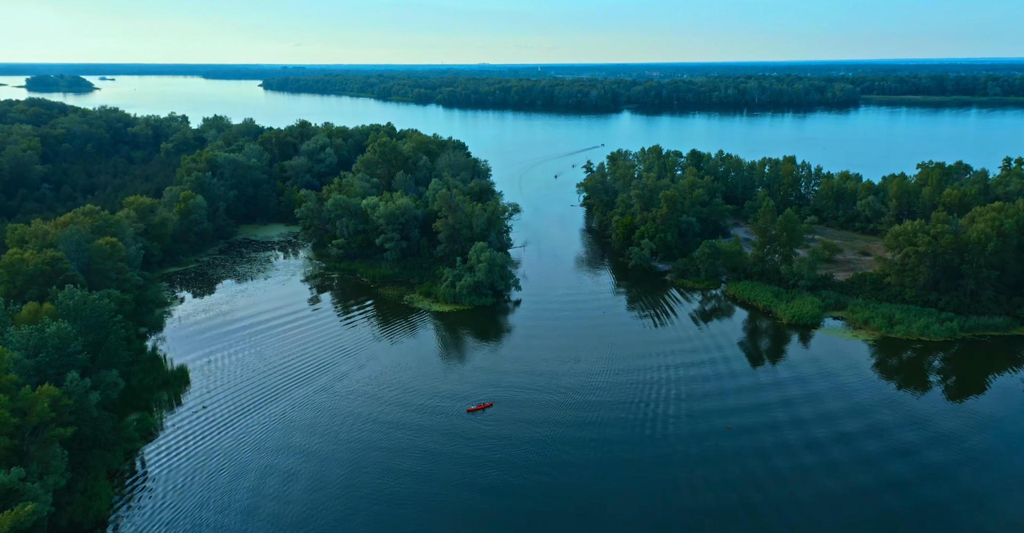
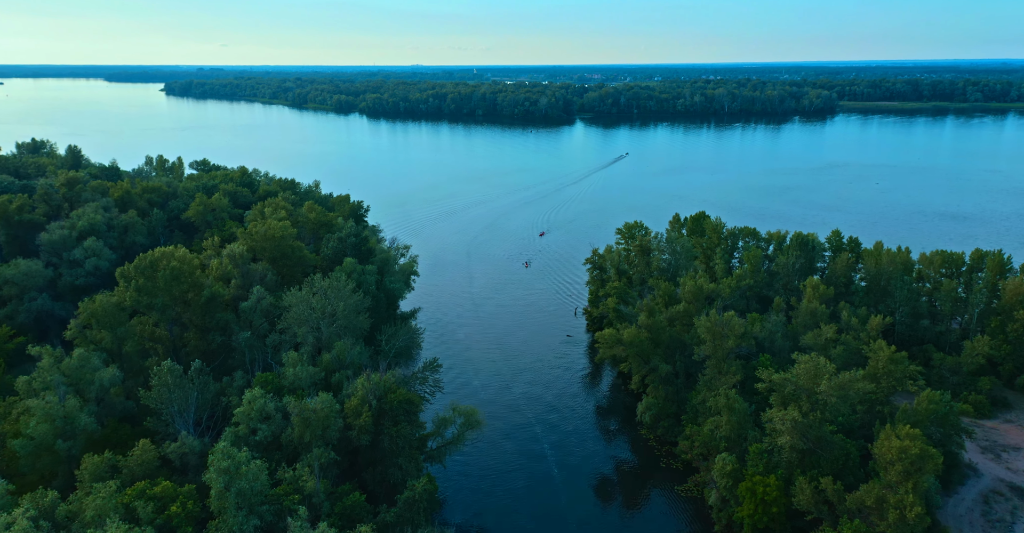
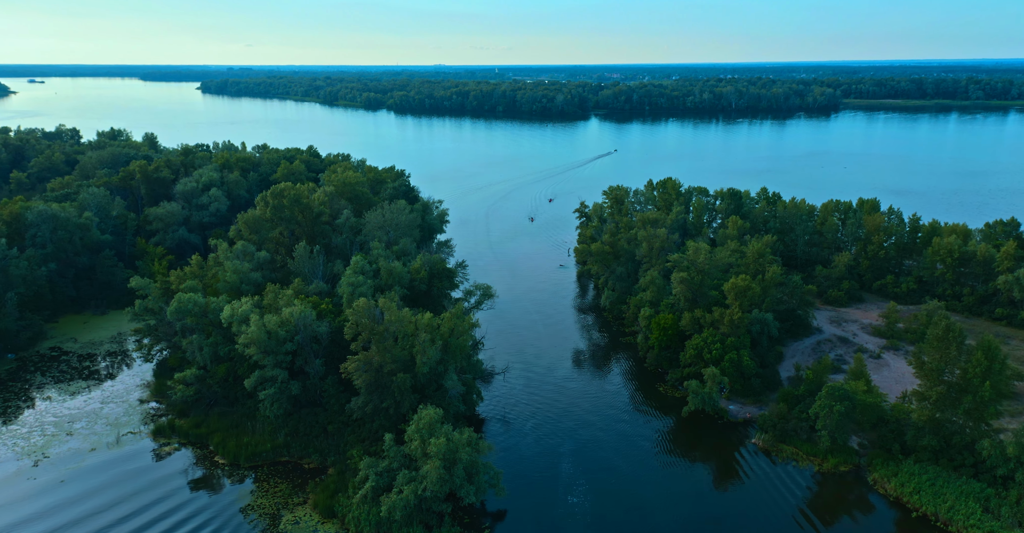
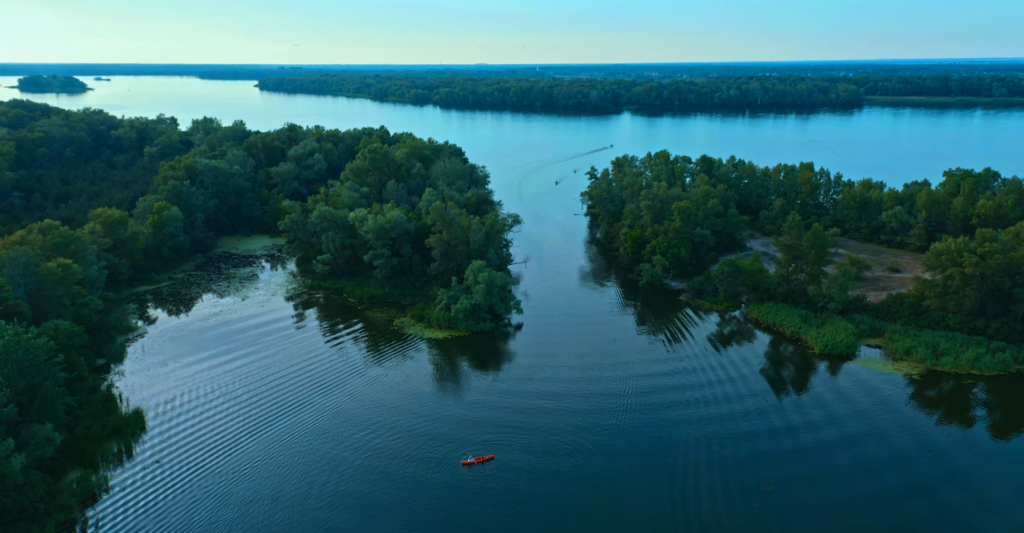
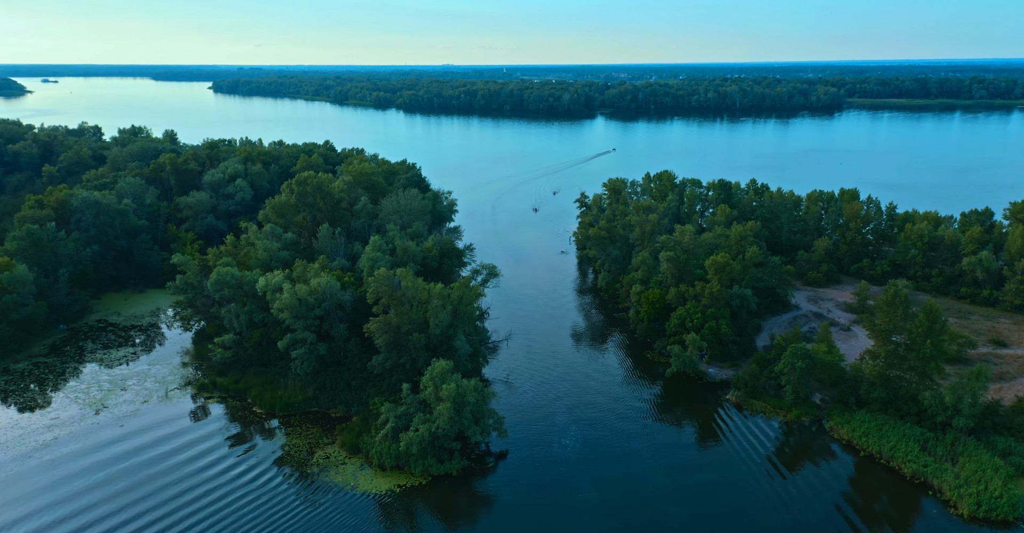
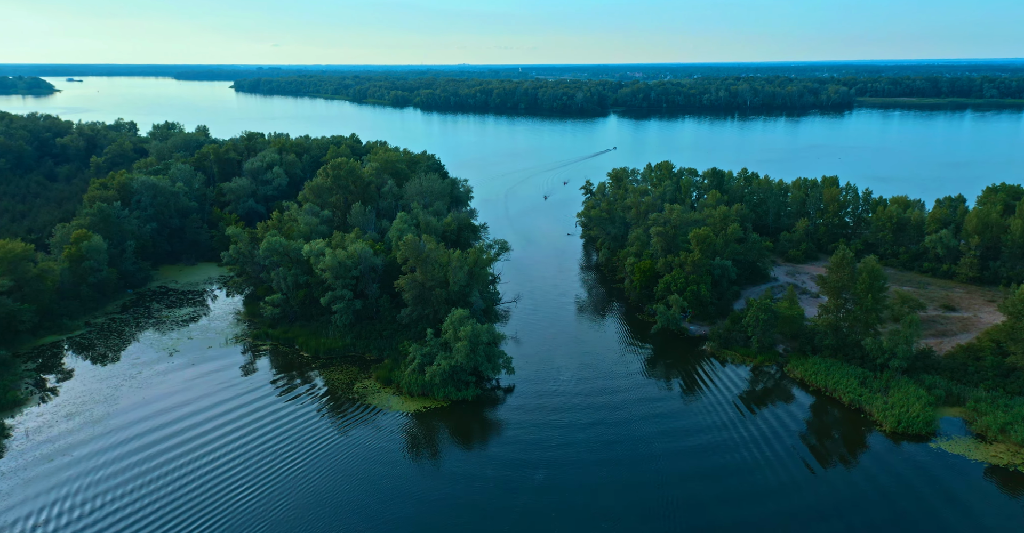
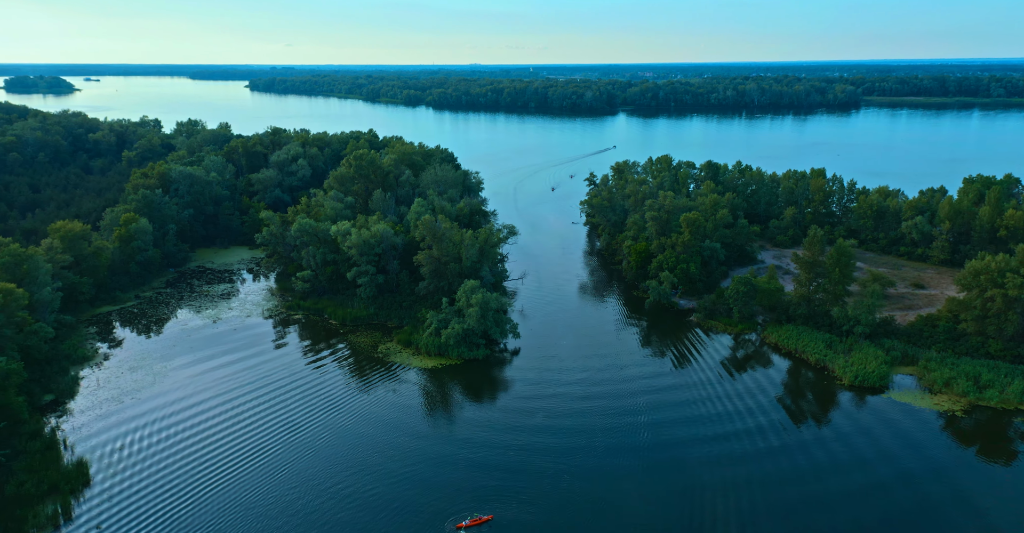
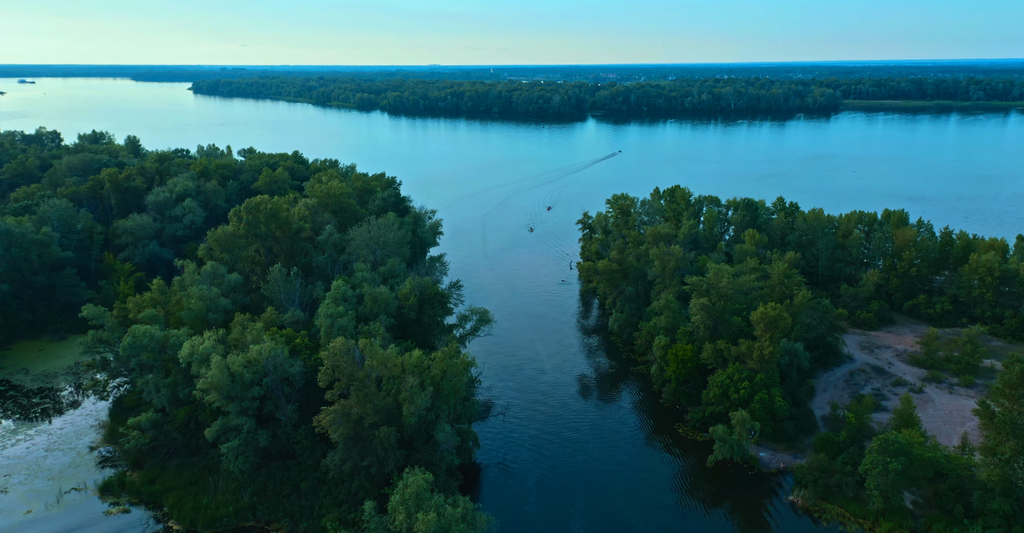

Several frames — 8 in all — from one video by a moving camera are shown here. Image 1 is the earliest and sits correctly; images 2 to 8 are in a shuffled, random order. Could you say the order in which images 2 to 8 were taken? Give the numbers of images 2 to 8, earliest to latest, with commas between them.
4, 7, 6, 5, 3, 8, 2
